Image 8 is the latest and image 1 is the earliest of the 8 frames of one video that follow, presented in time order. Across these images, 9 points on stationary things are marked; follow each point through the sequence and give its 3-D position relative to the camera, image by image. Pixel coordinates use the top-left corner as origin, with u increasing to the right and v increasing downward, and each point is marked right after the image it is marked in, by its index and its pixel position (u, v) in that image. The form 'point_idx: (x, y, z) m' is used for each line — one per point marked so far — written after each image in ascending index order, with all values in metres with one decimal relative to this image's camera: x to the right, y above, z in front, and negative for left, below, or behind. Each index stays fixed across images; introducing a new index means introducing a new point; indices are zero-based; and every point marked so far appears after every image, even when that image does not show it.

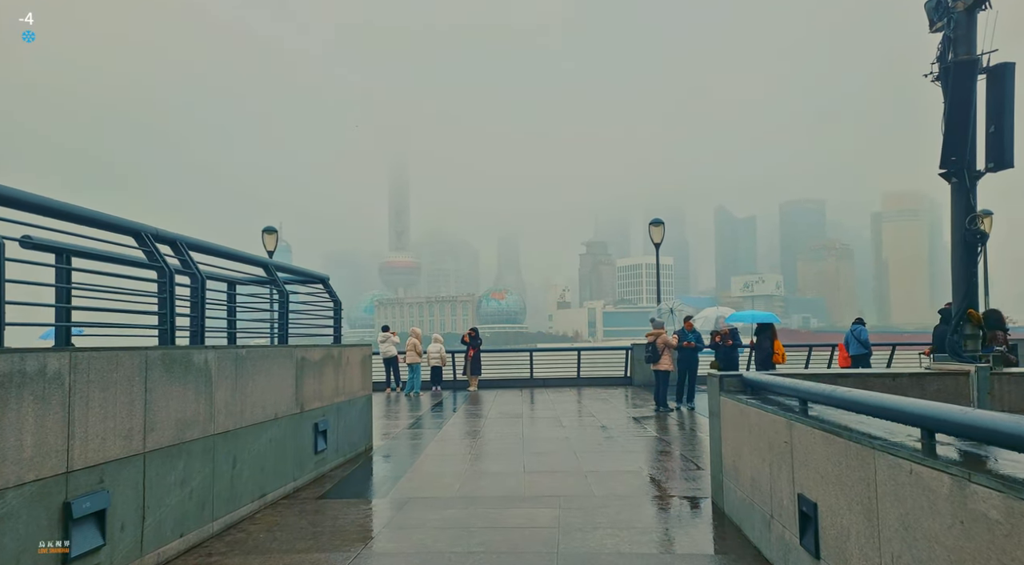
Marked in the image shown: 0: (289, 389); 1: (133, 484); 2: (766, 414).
0: (-2.1, -1.0, +6.9) m
1: (-2.2, -1.2, +4.5) m
2: (+1.6, -0.8, +4.8) m
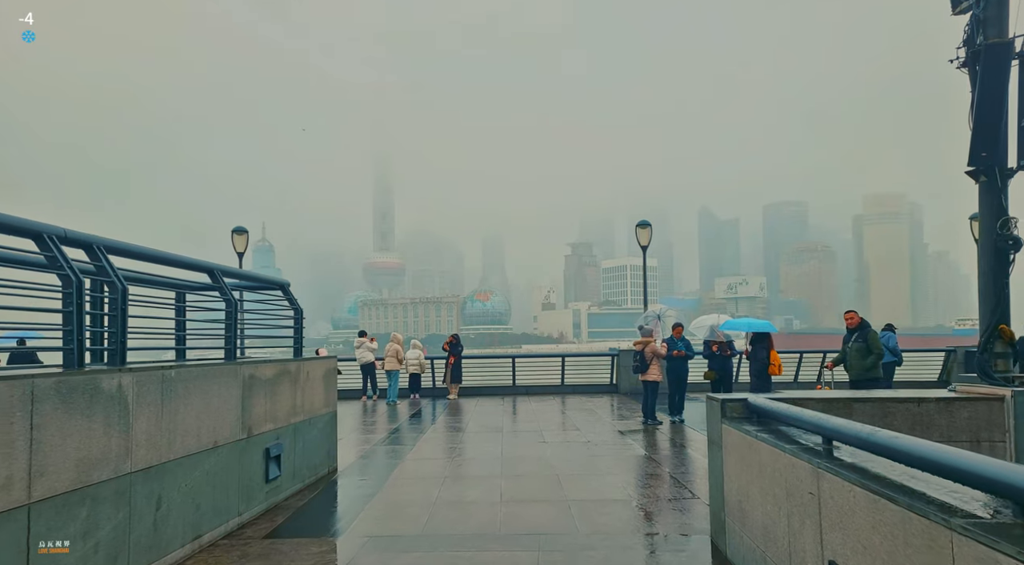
0: (-2.3, -1.0, +6.1) m
1: (-2.4, -1.3, +3.6) m
2: (+1.4, -0.9, +4.0) m
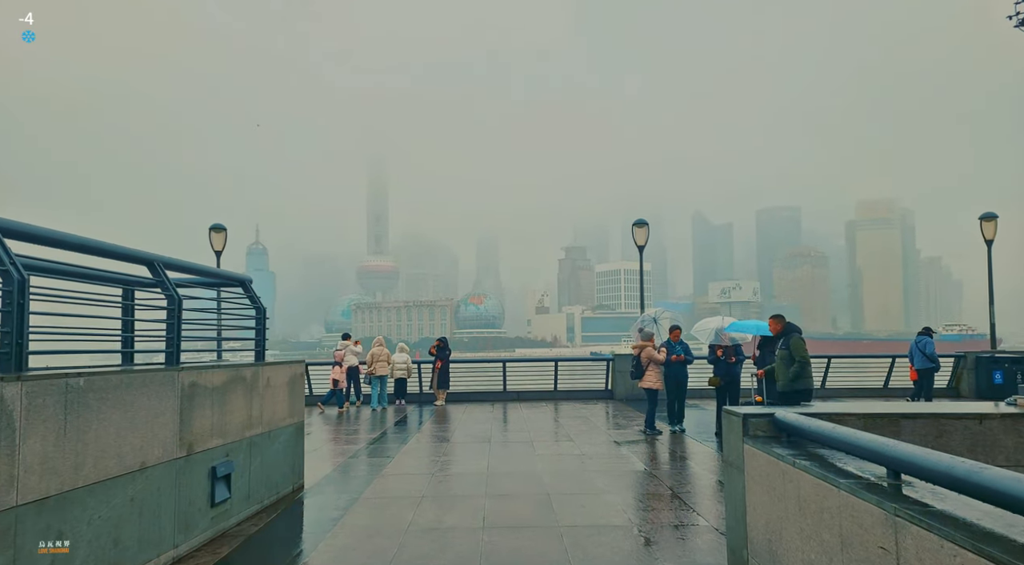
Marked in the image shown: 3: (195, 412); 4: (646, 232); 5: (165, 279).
0: (-2.4, -1.0, +5.2) m
1: (-2.5, -1.2, +2.7) m
2: (+1.3, -0.9, +3.1) m
3: (-2.4, -1.0, +5.7) m
4: (+3.4, +1.3, +19.5) m
5: (-2.8, 0.0, +6.2) m
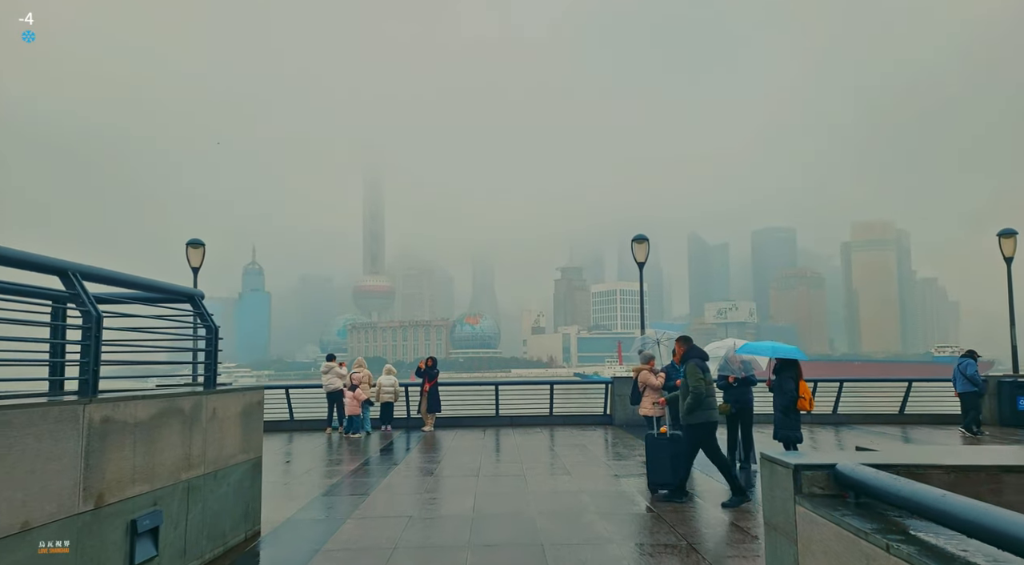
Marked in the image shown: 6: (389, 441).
0: (-2.5, -1.1, +4.2) m
1: (-2.6, -1.2, +1.7) m
2: (+1.2, -0.9, +2.1) m
3: (-2.5, -1.1, +4.7) m
4: (+3.3, +0.8, +18.5) m
5: (-2.9, -0.1, +5.2) m
6: (-2.9, -3.7, +17.7) m
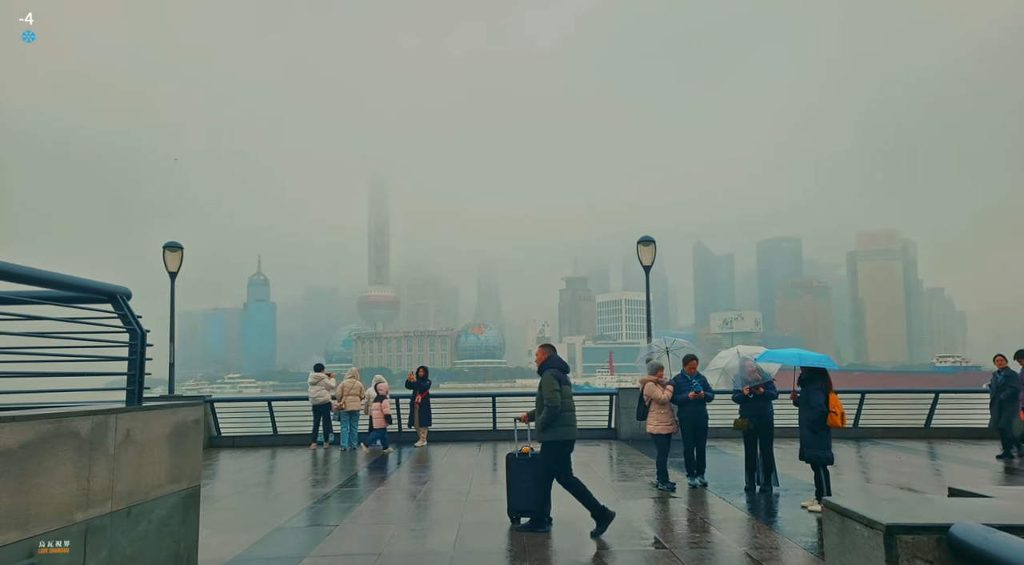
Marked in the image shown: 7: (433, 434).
0: (-2.6, -1.0, +3.0) m
1: (-2.7, -1.1, +0.6) m
2: (+1.1, -0.8, +1.0) m
3: (-2.6, -1.0, +3.6) m
4: (+3.2, +0.7, +17.4) m
5: (-3.1, 0.0, +4.1) m
6: (-2.9, -3.8, +16.5) m
7: (-1.9, -3.6, +18.0) m
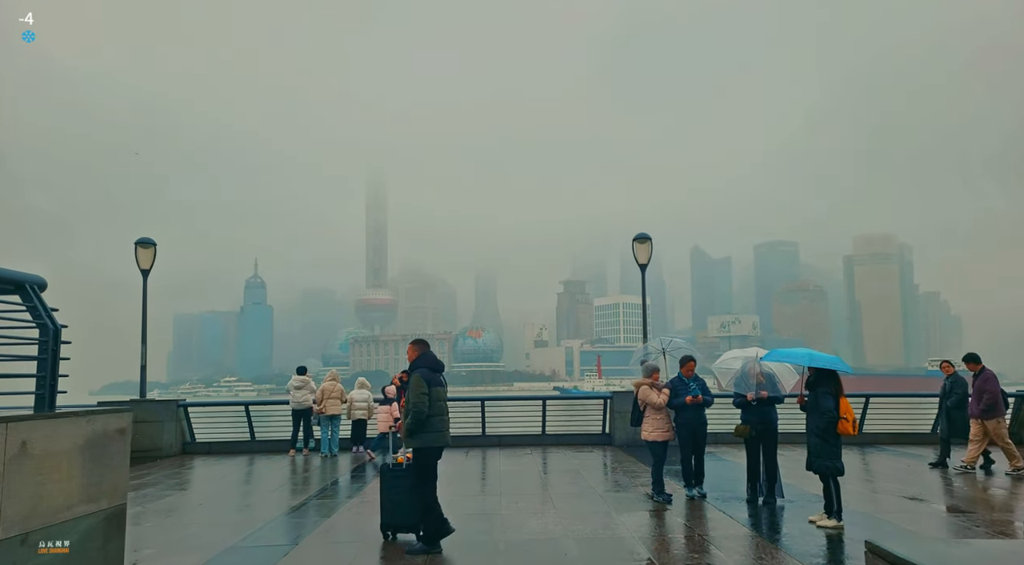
0: (-2.8, -0.9, +2.3) m
1: (-2.9, -1.0, -0.2) m
2: (+0.9, -0.7, +0.2) m
3: (-2.8, -0.9, +2.8) m
4: (+3.0, +0.7, +16.6) m
5: (-3.2, +0.1, +3.3) m
6: (-3.1, -3.7, +15.7) m
7: (-2.1, -3.6, +17.3) m
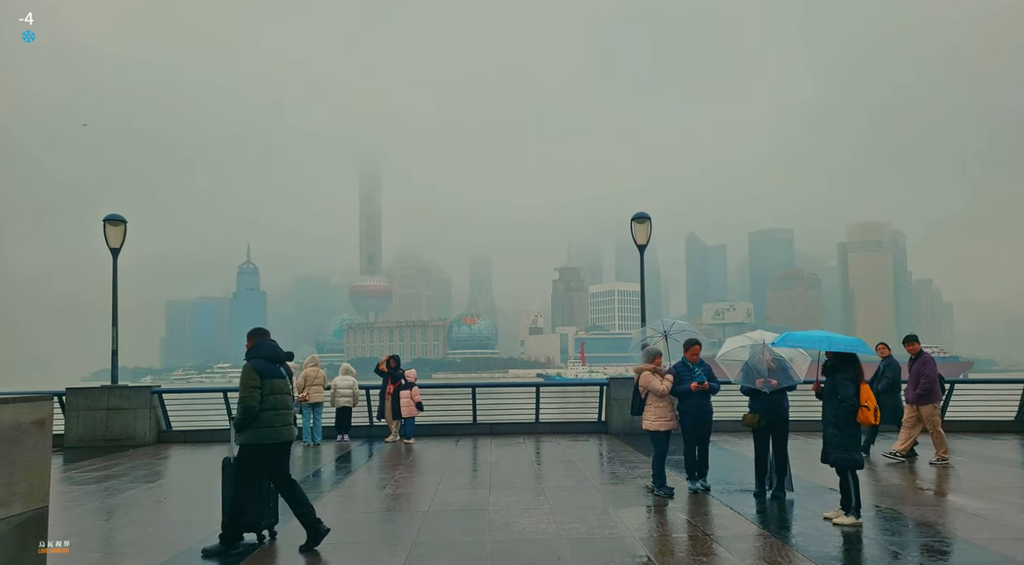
0: (-2.9, -0.7, +1.5) m
1: (-3.0, -0.9, -1.0) m
2: (+0.8, -0.6, -0.5) m
3: (-2.9, -0.7, +2.0) m
4: (+2.8, +1.1, +15.9) m
5: (-3.3, +0.3, +2.5) m
6: (-3.3, -3.4, +15.0) m
7: (-2.3, -3.2, +16.5) m
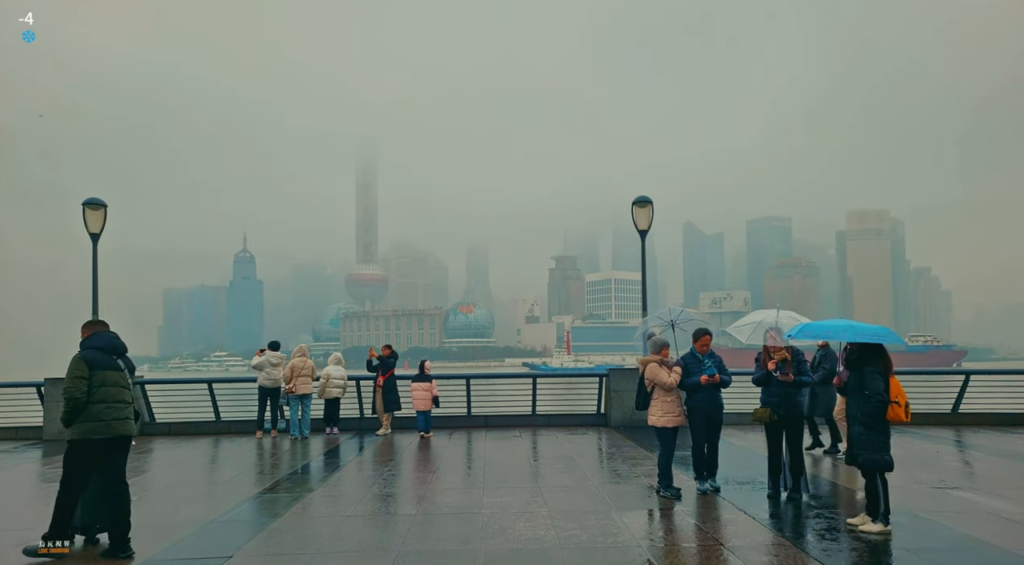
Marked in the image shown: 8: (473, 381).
0: (-2.9, -0.7, +0.8) m
1: (-3.0, -0.9, -1.6) m
2: (+0.8, -0.5, -1.2) m
3: (-2.9, -0.7, +1.4) m
4: (+2.8, +1.4, +15.2) m
5: (-3.3, +0.3, +1.8) m
6: (-3.4, -3.1, +14.4) m
7: (-2.4, -2.9, +15.9) m
8: (-0.9, -2.2, +16.8) m
